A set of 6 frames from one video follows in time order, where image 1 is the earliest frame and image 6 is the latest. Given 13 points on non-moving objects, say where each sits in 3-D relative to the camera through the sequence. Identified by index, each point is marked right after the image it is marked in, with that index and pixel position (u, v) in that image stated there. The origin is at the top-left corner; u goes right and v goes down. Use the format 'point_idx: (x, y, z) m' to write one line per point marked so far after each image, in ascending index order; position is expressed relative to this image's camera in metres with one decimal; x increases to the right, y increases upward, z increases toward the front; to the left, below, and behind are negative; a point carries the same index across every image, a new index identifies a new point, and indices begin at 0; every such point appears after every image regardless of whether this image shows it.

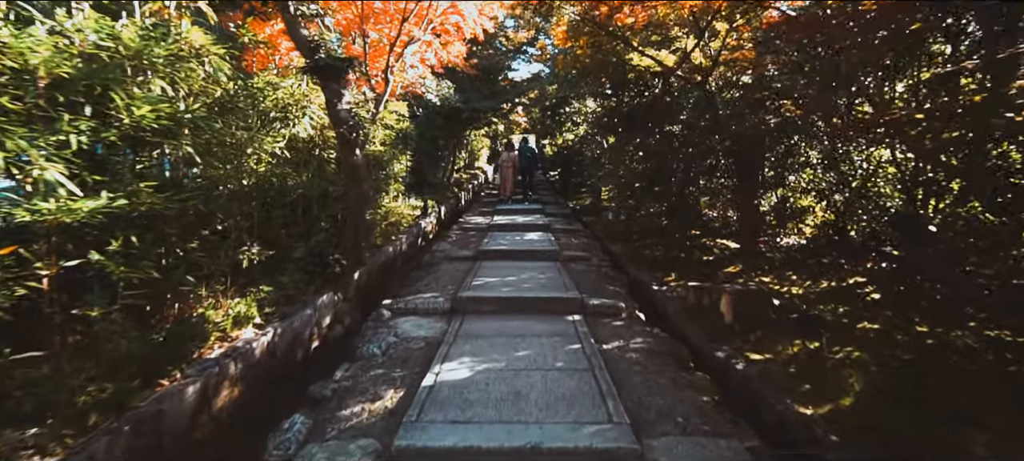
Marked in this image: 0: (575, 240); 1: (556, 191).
0: (+1.2, -0.2, +9.6) m
1: (+1.5, +1.4, +17.9) m
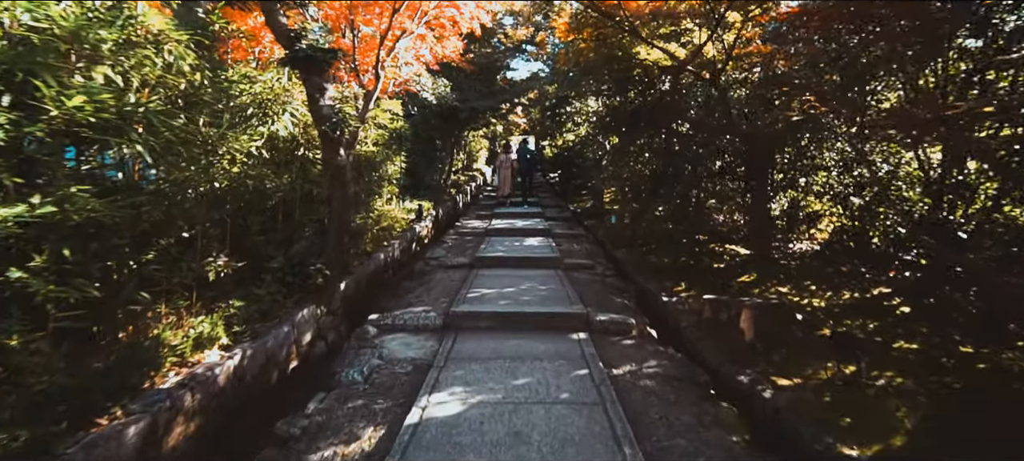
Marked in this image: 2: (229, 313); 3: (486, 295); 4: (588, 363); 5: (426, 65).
0: (+1.2, -0.3, +9.2) m
1: (+1.5, +1.2, +17.5) m
2: (-2.1, -0.6, +3.8) m
3: (-0.2, -0.6, +4.9) m
4: (+0.5, -0.9, +3.5) m
5: (-1.5, +2.9, +9.0) m
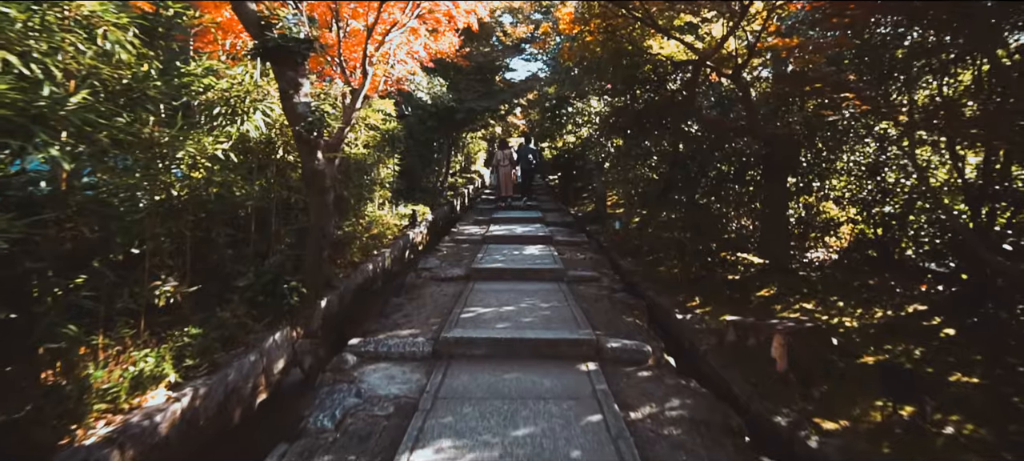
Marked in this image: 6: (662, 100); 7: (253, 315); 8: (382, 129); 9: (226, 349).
0: (+1.2, -0.4, +8.6) m
1: (+1.5, +1.1, +17.0) m
2: (-2.1, -0.7, +3.2) m
3: (-0.3, -0.7, +4.4) m
4: (+0.5, -1.0, +2.9) m
5: (-1.5, +2.8, +8.5) m
6: (+1.9, +1.6, +6.4) m
7: (-2.0, -0.7, +4.0) m
8: (-2.0, +1.6, +8.1) m
9: (-2.0, -0.8, +3.5) m
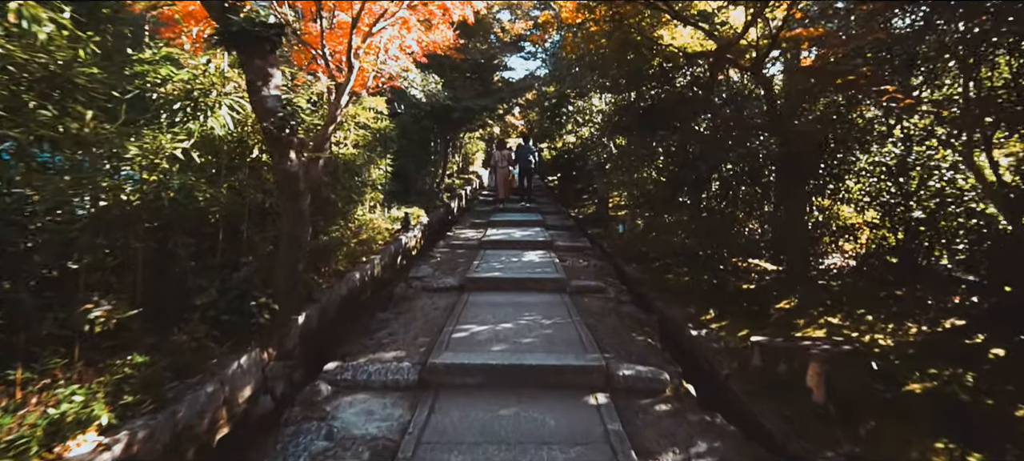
0: (+1.1, -0.5, +8.2) m
1: (+1.4, +1.0, +16.5) m
2: (-2.1, -0.8, +2.8) m
3: (-0.3, -0.8, +3.9) m
4: (+0.5, -1.1, +2.5) m
5: (-1.5, +2.7, +8.0) m
6: (+1.8, +1.5, +5.9) m
7: (-2.0, -0.7, +3.6) m
8: (-2.1, +1.5, +7.7) m
9: (-2.0, -0.9, +3.1) m
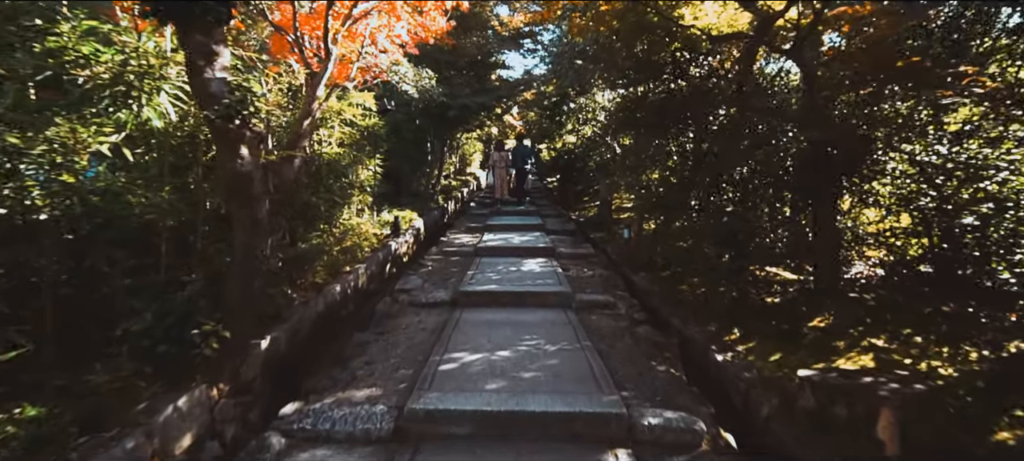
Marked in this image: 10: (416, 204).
0: (+1.1, -0.6, +7.6) m
1: (+1.3, +0.9, +15.9) m
2: (-2.1, -0.8, +2.1) m
3: (-0.3, -0.9, +3.3) m
4: (+0.5, -1.1, +1.8) m
5: (-1.6, +2.6, +7.4) m
6: (+1.8, +1.5, +5.3) m
7: (-2.1, -0.8, +2.9) m
8: (-2.1, +1.4, +7.0) m
9: (-2.0, -1.0, +2.4) m
10: (-2.1, +0.6, +11.2) m
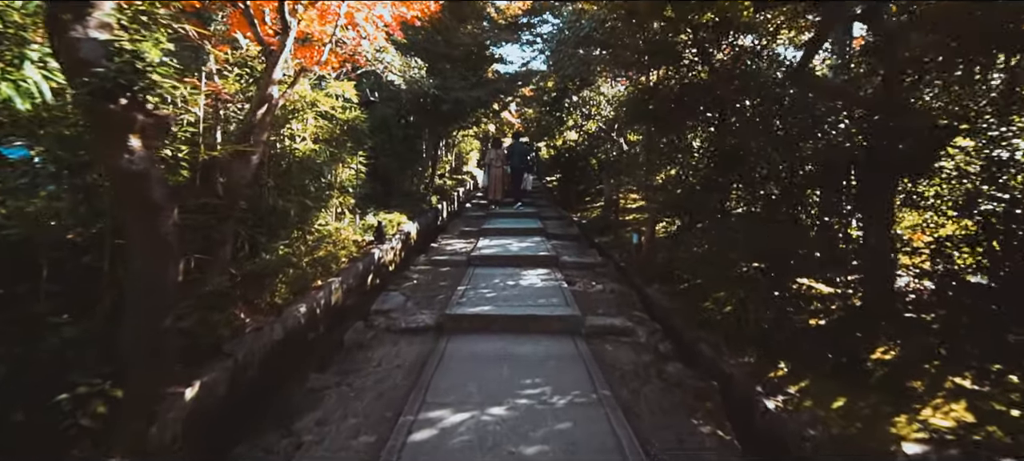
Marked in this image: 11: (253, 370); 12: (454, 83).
0: (+1.1, -0.6, +6.7) m
1: (+1.3, +0.9, +15.1) m
2: (-2.1, -0.9, +1.3) m
3: (-0.3, -1.0, +2.4) m
4: (+0.5, -1.2, +1.0) m
5: (-1.6, +2.5, +6.5) m
6: (+1.8, +1.4, +4.4) m
7: (-2.1, -0.9, +2.1) m
8: (-2.1, +1.4, +6.2) m
9: (-2.0, -1.0, +1.6) m
10: (-2.1, +0.5, +10.3) m
11: (-1.8, -0.9, +3.4) m
12: (-1.2, +3.1, +10.7) m
